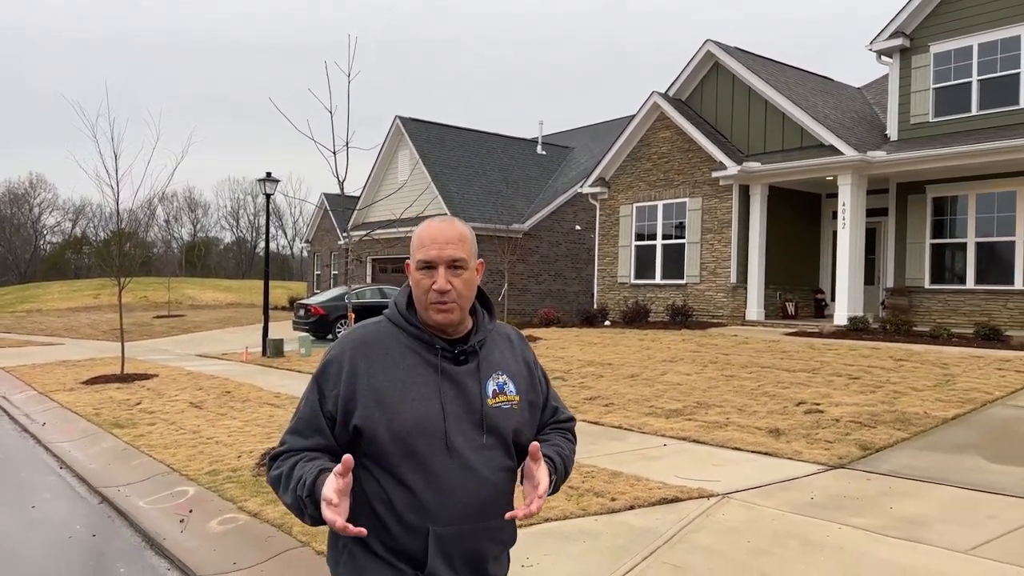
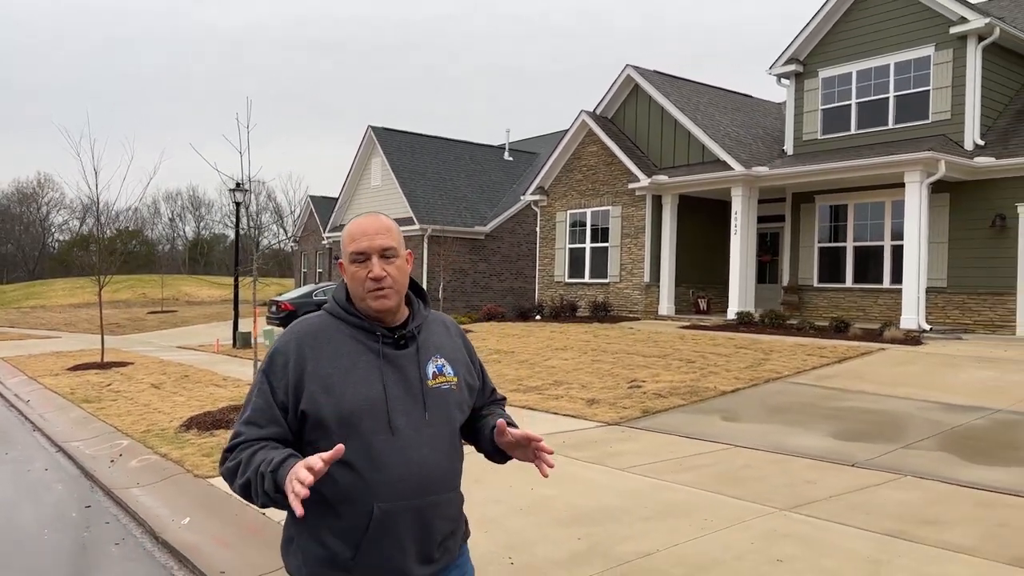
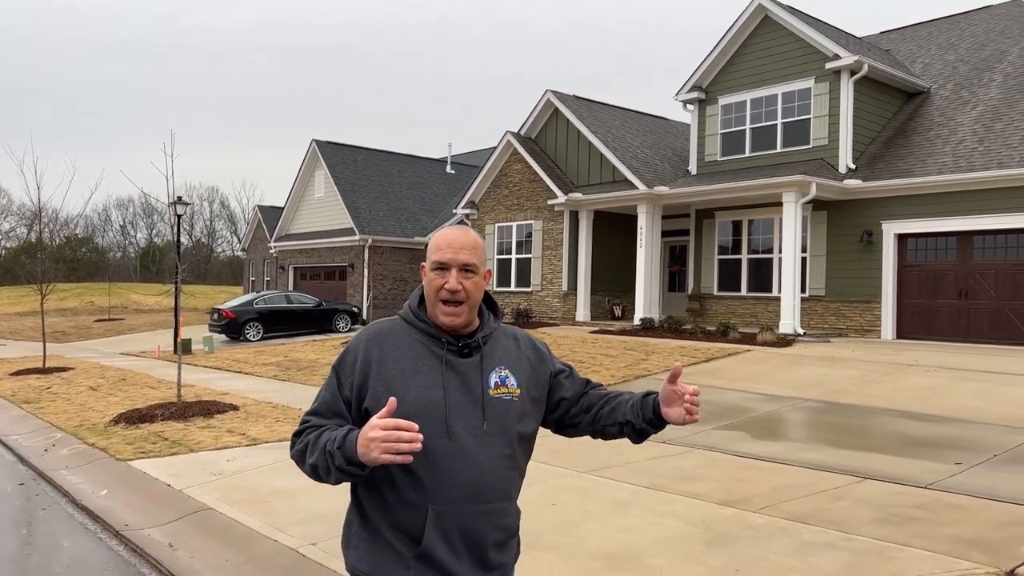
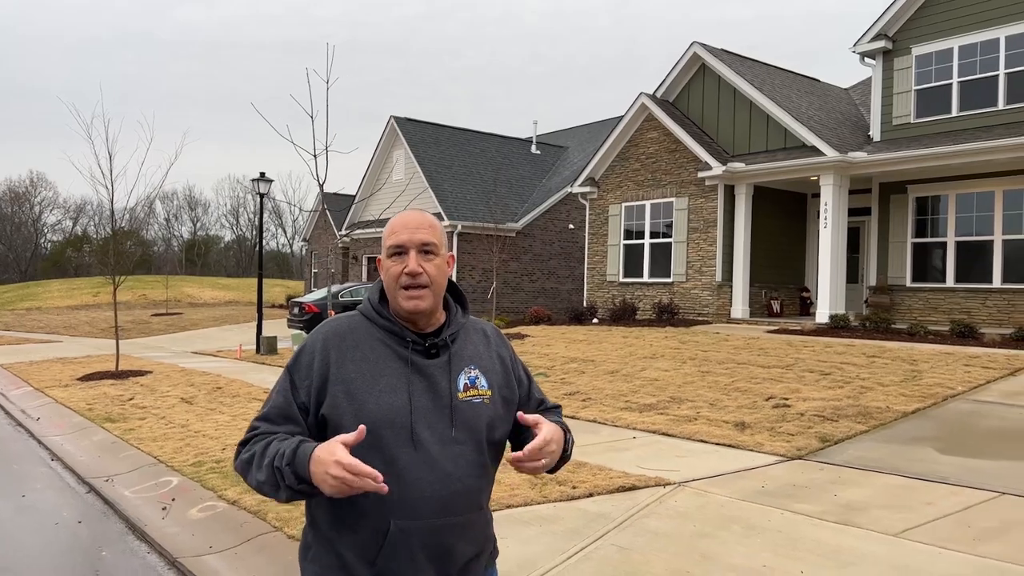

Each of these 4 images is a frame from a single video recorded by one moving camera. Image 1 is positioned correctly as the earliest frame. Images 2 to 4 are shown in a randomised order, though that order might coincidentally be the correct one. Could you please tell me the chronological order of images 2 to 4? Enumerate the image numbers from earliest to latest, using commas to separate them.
4, 2, 3
